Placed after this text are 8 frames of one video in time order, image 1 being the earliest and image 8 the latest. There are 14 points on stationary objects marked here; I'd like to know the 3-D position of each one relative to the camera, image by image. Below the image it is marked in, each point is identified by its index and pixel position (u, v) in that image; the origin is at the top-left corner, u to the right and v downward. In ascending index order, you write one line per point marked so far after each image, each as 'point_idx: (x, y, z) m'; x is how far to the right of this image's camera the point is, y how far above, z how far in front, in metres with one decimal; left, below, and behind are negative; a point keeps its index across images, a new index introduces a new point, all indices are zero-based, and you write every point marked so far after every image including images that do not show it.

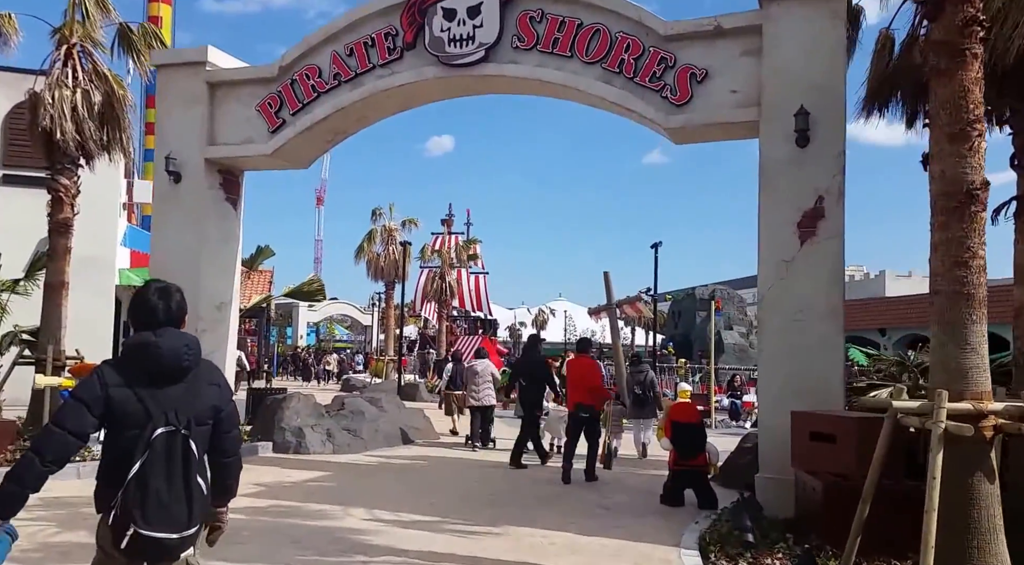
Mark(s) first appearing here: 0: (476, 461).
0: (-0.5, -2.2, +12.0) m
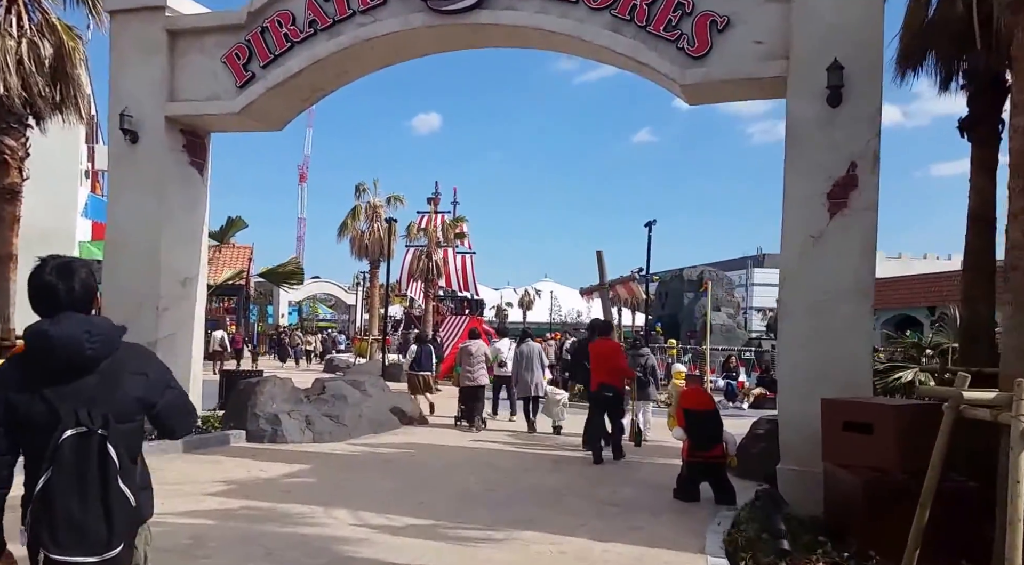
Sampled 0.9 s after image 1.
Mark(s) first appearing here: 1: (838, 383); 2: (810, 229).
0: (-0.5, -1.9, +11.1) m
1: (+2.9, -0.9, +8.4) m
2: (+2.7, +0.5, +8.7) m
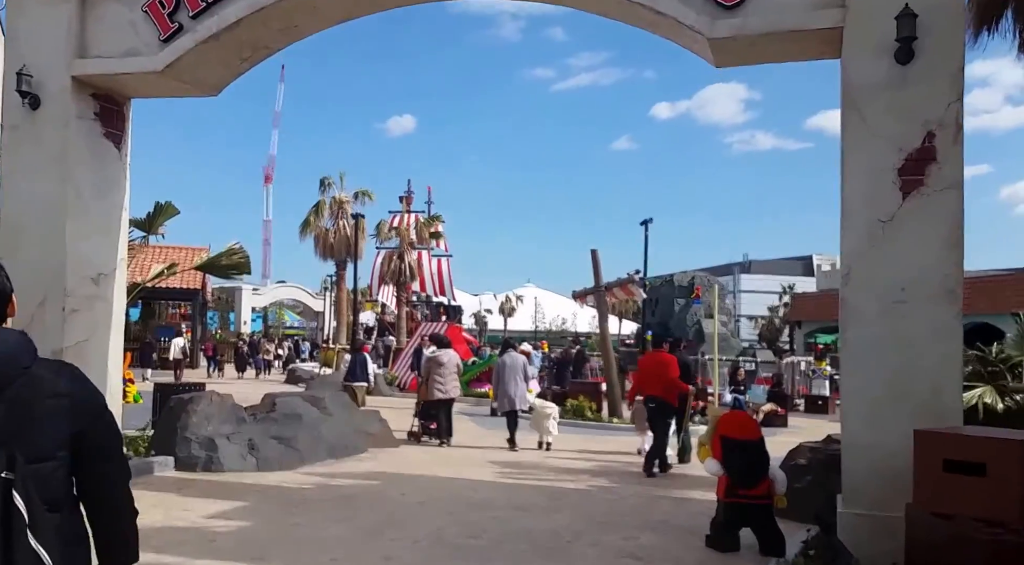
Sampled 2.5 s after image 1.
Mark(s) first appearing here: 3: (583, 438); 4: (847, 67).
0: (-0.7, -1.9, +9.2) m
1: (+2.8, -0.9, +6.6) m
2: (+2.7, +0.5, +6.9) m
3: (+1.1, -2.5, +15.5) m
4: (+2.5, +1.6, +7.2) m
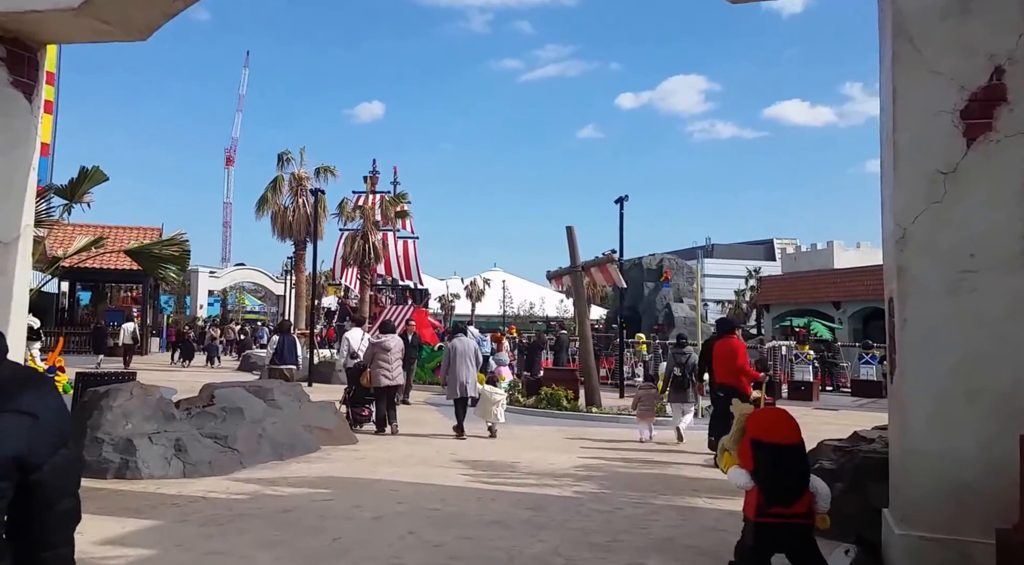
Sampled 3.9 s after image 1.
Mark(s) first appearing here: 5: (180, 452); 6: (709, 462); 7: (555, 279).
0: (-0.9, -1.7, +7.8) m
1: (+2.7, -0.7, +5.3) m
2: (+2.5, +0.7, +5.6) m
3: (+0.6, -2.2, +14.2) m
4: (+2.4, +1.8, +5.9) m
5: (-2.9, -1.5, +8.2) m
6: (+2.2, -2.0, +10.9) m
7: (+0.8, +0.1, +18.7) m
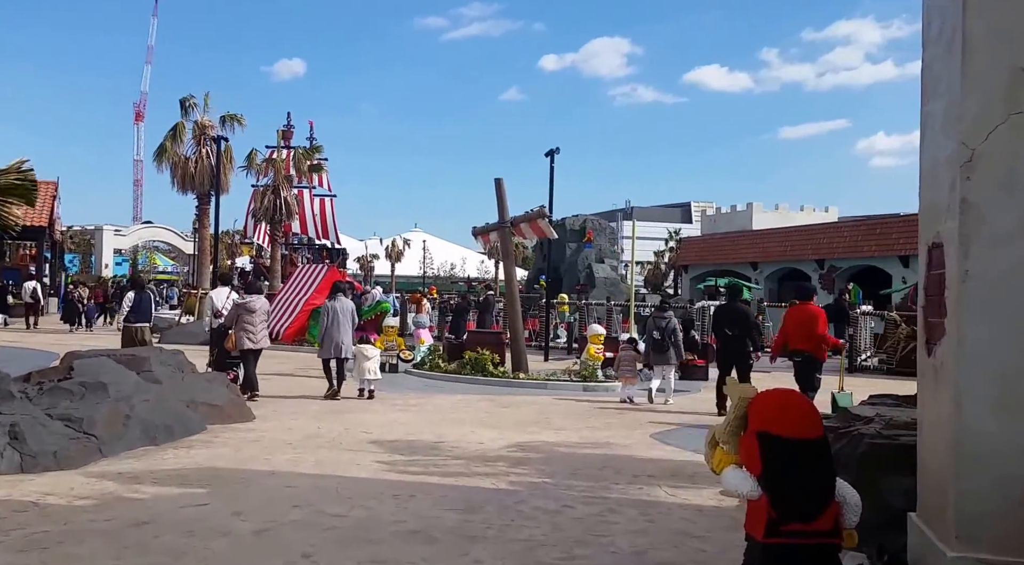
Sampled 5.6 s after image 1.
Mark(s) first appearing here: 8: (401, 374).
0: (-1.4, -1.3, +6.3) m
1: (+2.4, -0.4, +4.1) m
2: (+2.2, +1.0, +4.3) m
3: (-0.4, -1.5, +12.8) m
4: (+2.1, +2.1, +4.5) m
5: (-3.4, -1.1, +6.5) m
6: (+1.4, -1.6, +9.7) m
7: (-0.6, +0.9, +17.2) m
8: (-1.9, -1.5, +15.7) m
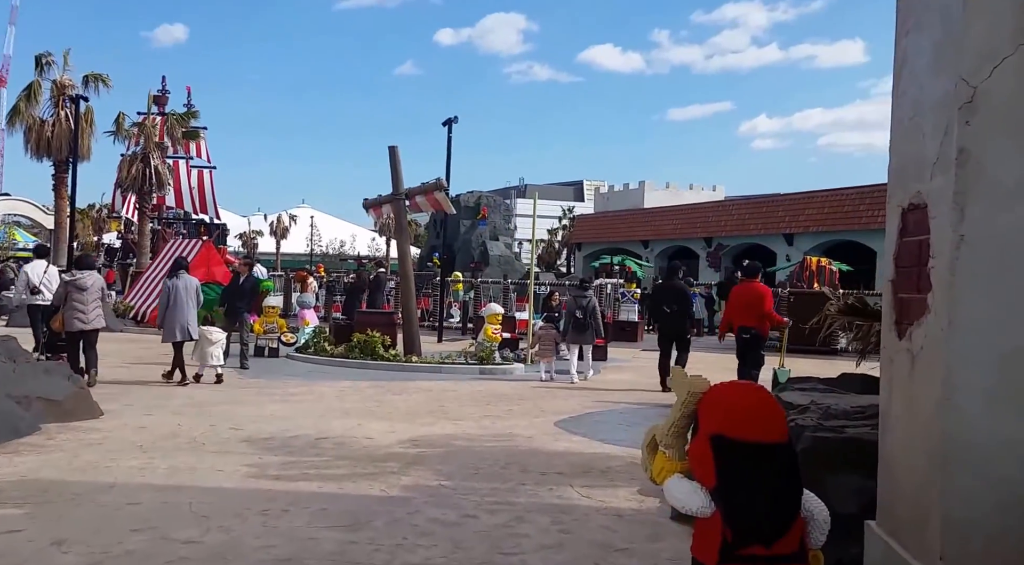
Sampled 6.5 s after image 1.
0: (-2.0, -1.2, +5.2) m
1: (+2.0, -0.3, +3.4) m
2: (+1.8, +1.1, +3.5) m
3: (-1.7, -1.2, +11.8) m
4: (+1.7, +2.2, +3.7) m
5: (-4.0, -0.9, +5.2) m
6: (+0.5, -1.3, +8.9) m
7: (-2.4, +1.3, +16.1) m
8: (-3.5, -1.2, +14.5) m
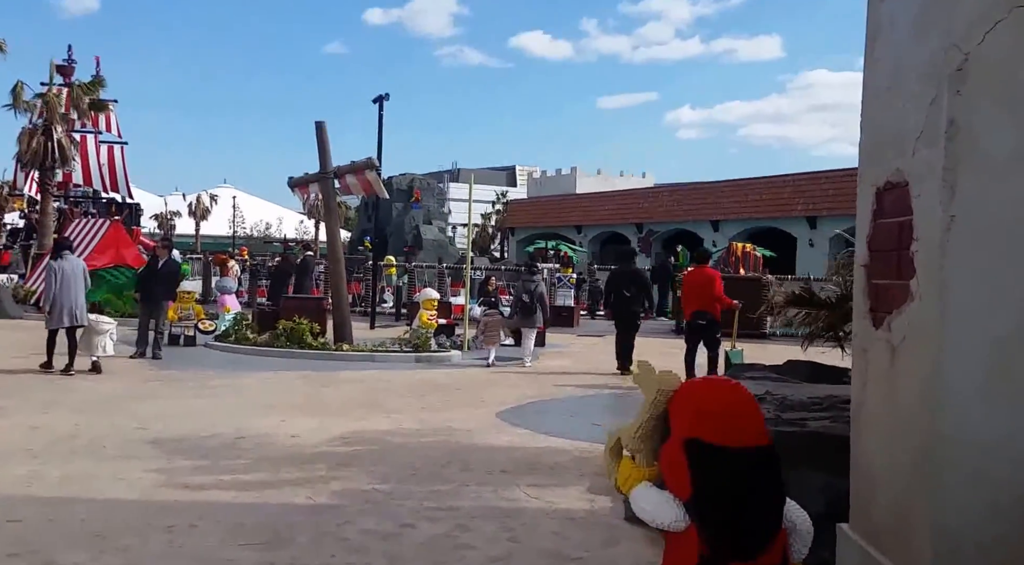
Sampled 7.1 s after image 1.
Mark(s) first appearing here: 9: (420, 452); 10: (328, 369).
0: (-2.2, -1.1, +4.5) m
1: (+1.9, -0.2, +3.0) m
2: (+1.7, +1.1, +3.1) m
3: (-2.5, -1.1, +11.1) m
4: (+1.5, +2.3, +3.2) m
5: (-4.3, -0.8, +4.4) m
6: (-0.1, -1.2, +8.4) m
7: (-3.4, +1.5, +15.3) m
8: (-4.5, -0.9, +13.7) m
9: (-0.6, -1.2, +6.6) m
10: (-2.2, -1.1, +11.8) m
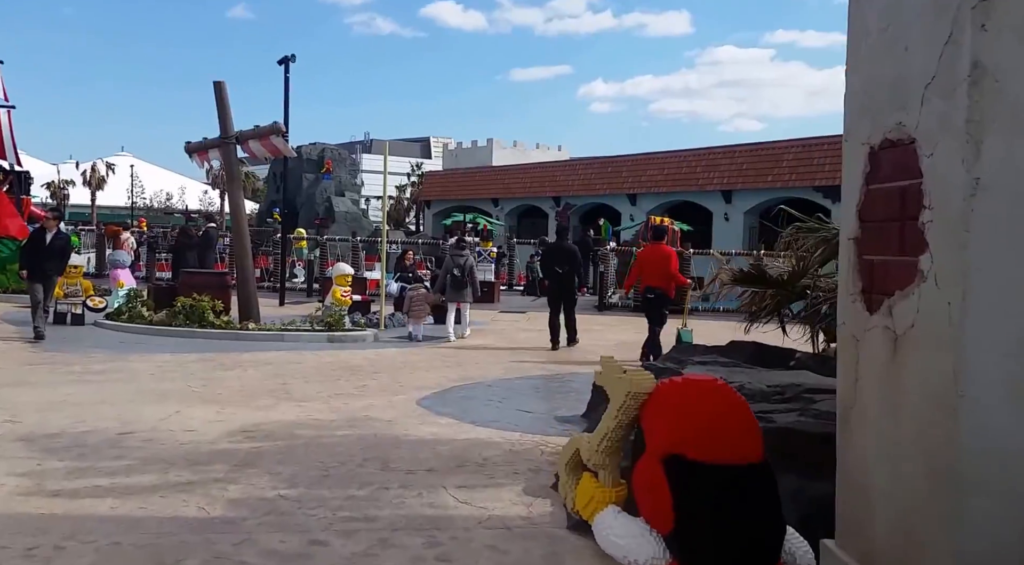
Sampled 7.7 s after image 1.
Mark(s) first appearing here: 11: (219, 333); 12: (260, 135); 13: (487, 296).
0: (-2.5, -1.0, +3.6) m
1: (+1.7, -0.2, +2.5) m
2: (+1.5, +1.2, +2.5) m
3: (-3.3, -0.8, +10.2) m
4: (+1.3, +2.4, +2.6) m
5: (-4.5, -0.8, +3.3) m
6: (-0.7, -1.0, +7.7) m
7: (-4.7, +1.9, +14.3) m
8: (-5.5, -0.6, +12.6) m
9: (-1.1, -1.0, +5.9) m
10: (-3.2, -0.8, +10.9) m
11: (-3.6, -0.6, +11.8) m
12: (-3.6, +2.1, +13.4) m
13: (-0.5, -0.3, +19.9) m
